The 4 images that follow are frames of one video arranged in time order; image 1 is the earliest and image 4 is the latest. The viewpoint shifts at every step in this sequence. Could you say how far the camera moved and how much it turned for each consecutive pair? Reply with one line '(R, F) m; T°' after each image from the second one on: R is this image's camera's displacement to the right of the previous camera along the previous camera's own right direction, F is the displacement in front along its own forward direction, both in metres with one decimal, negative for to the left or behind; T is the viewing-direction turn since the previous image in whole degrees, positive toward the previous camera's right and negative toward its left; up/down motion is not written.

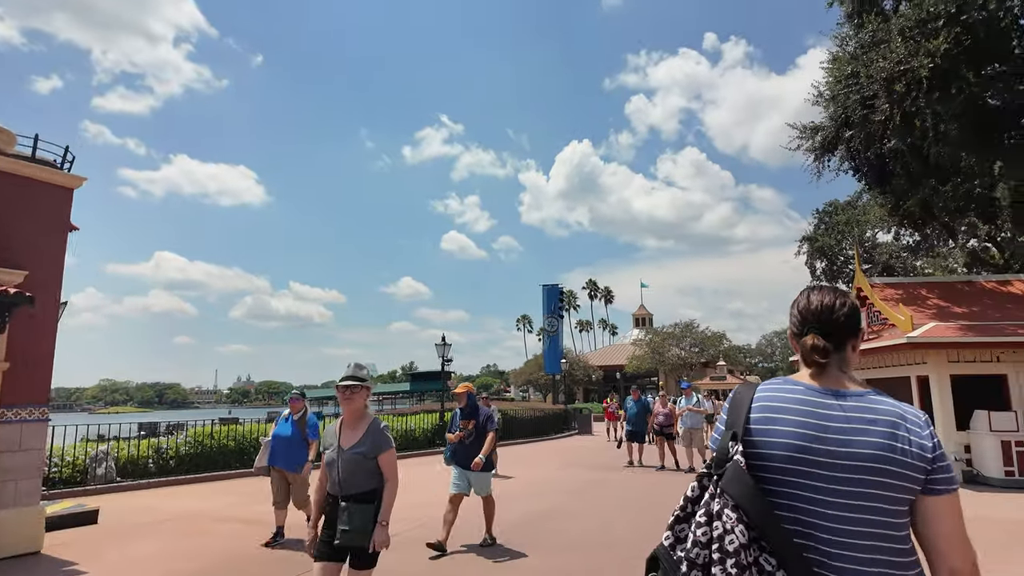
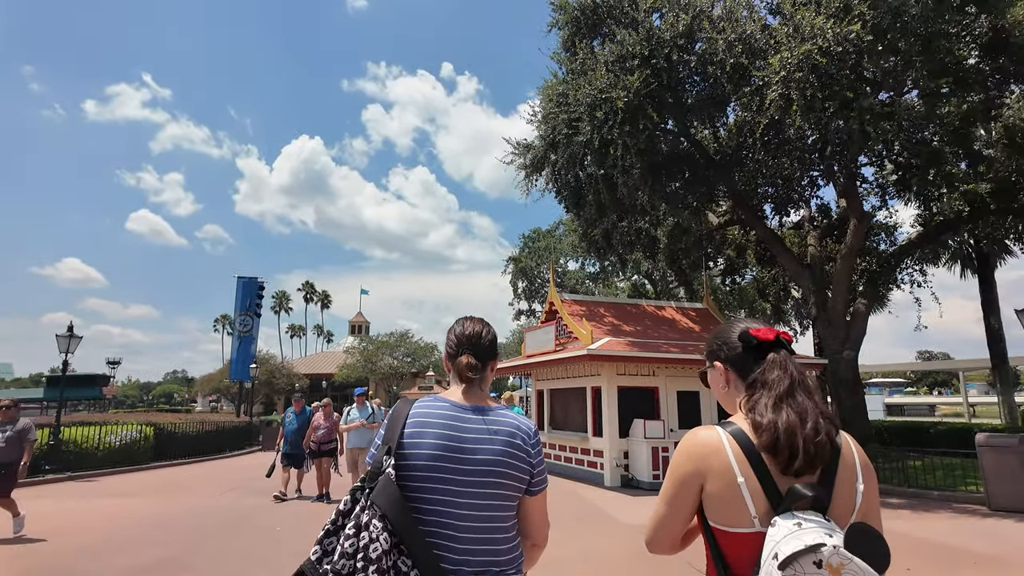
(+0.9, +1.5) m; +26°
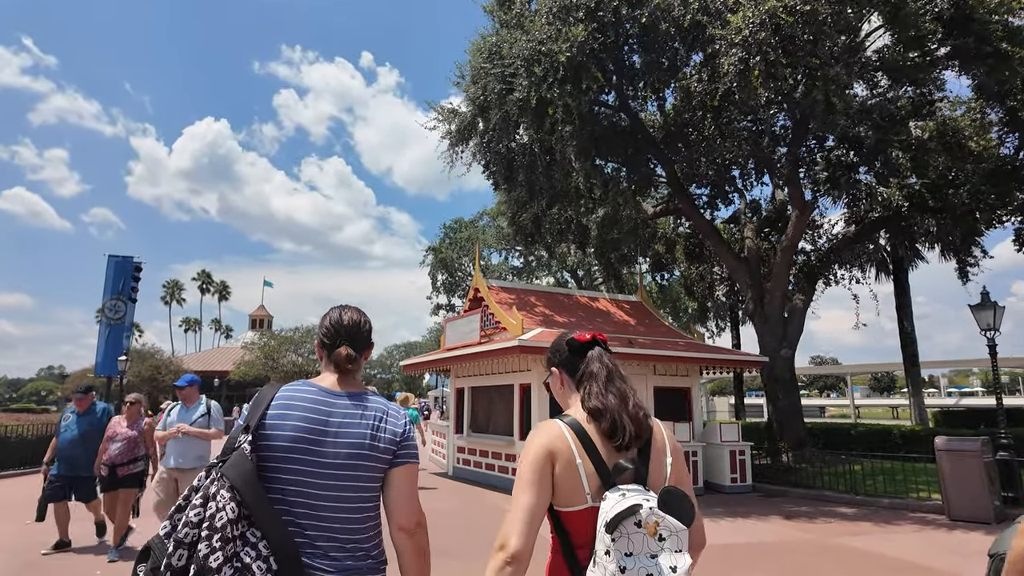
(-0.1, +1.9) m; +8°
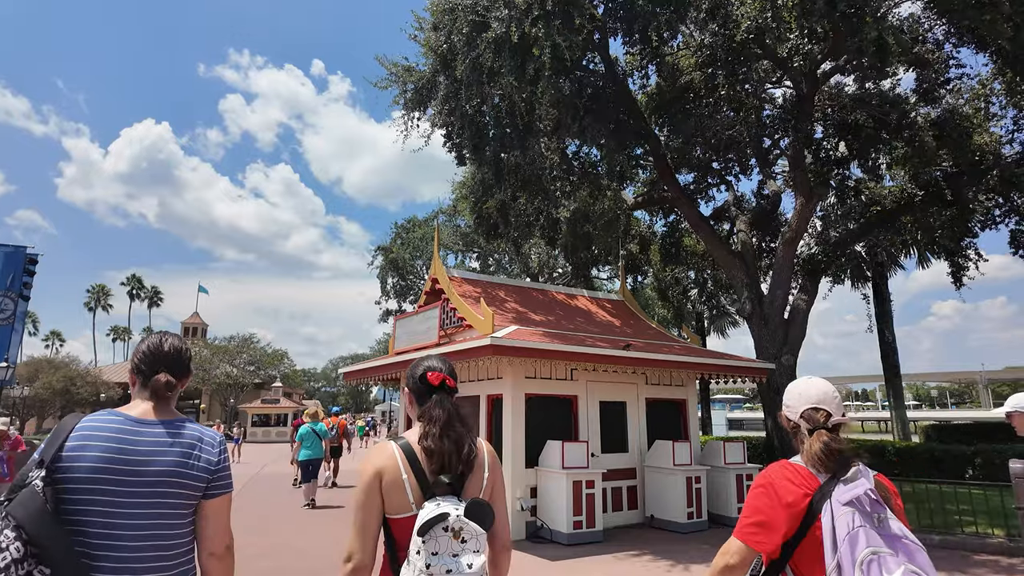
(-0.3, +2.3) m; +5°
